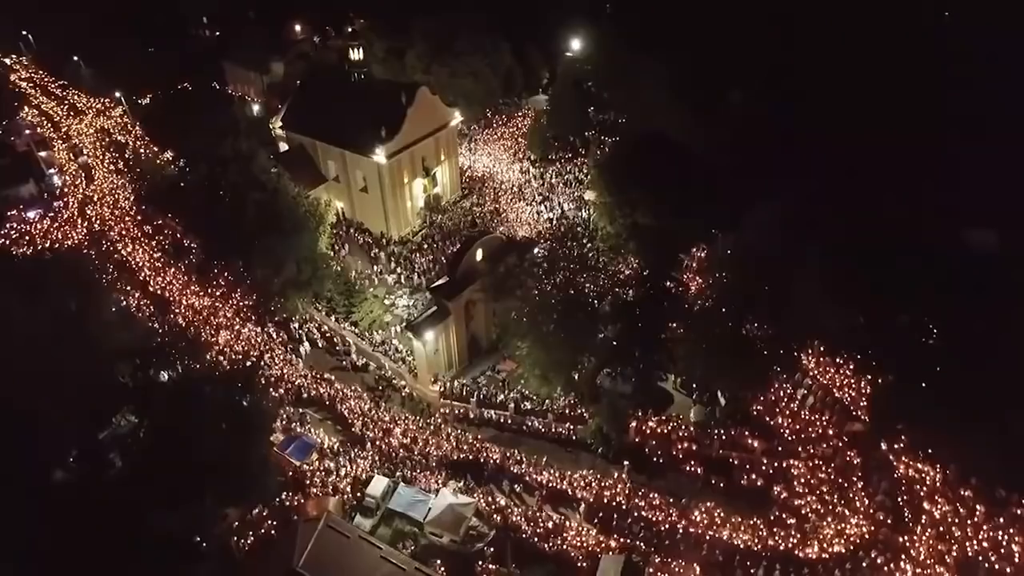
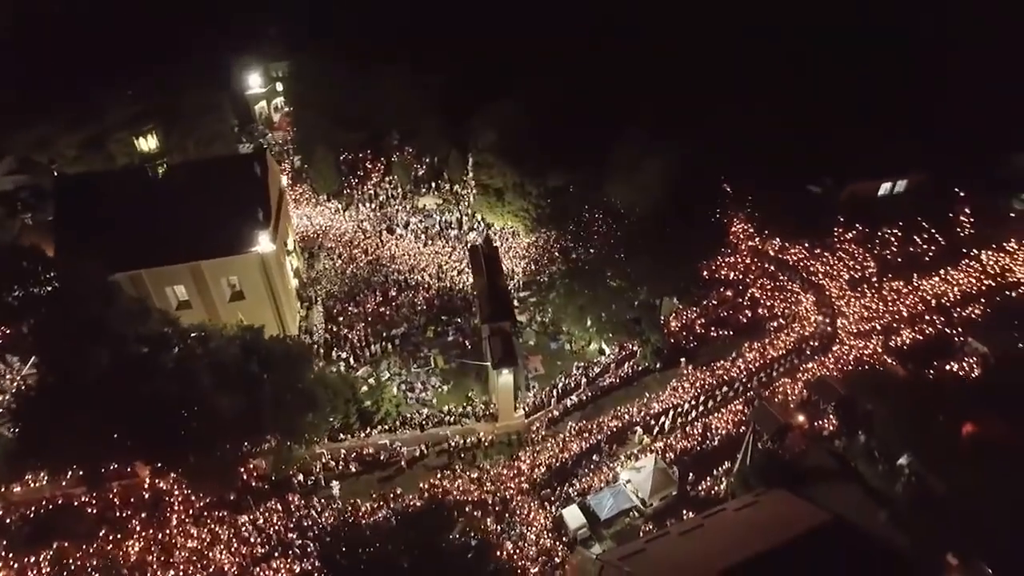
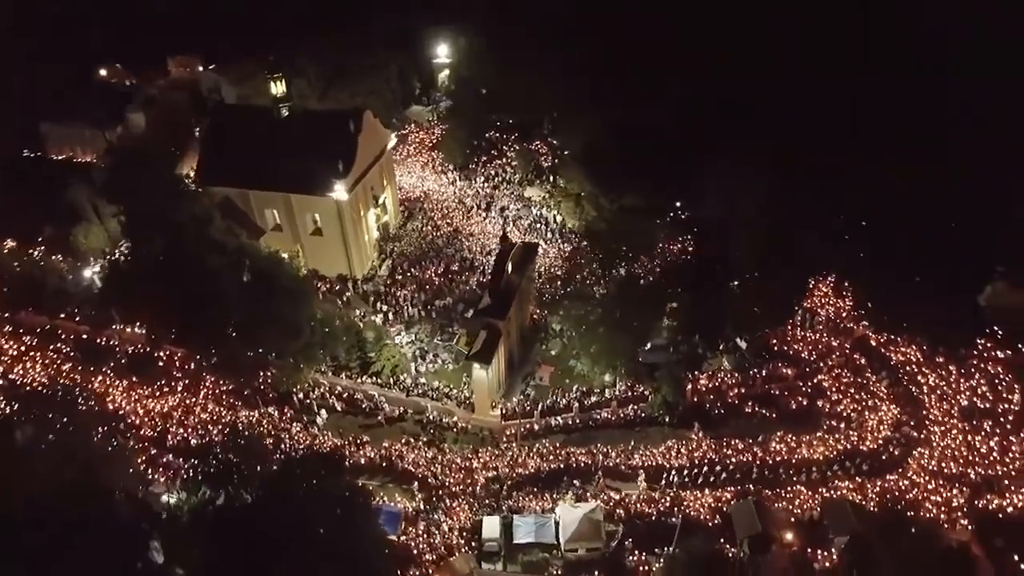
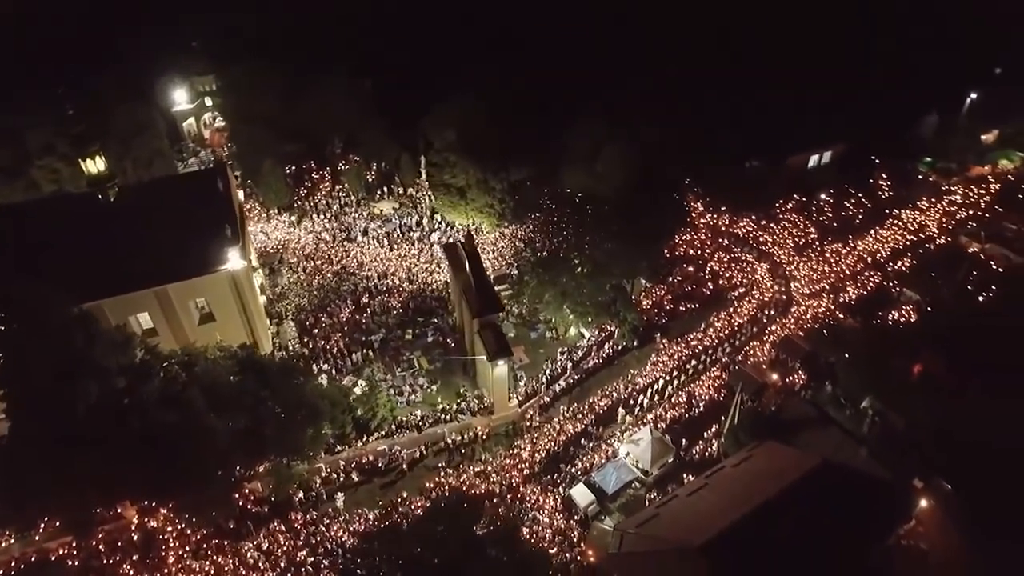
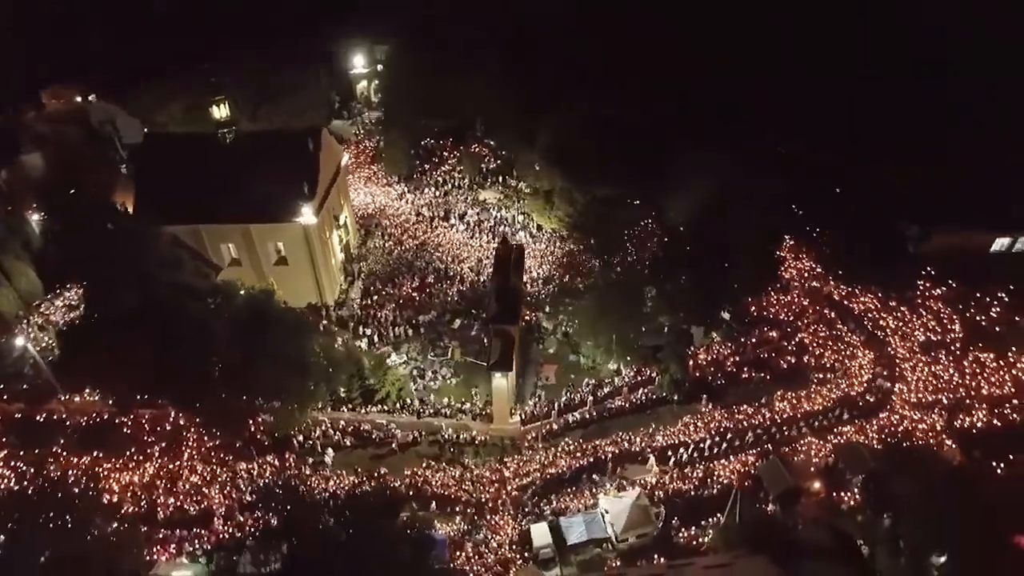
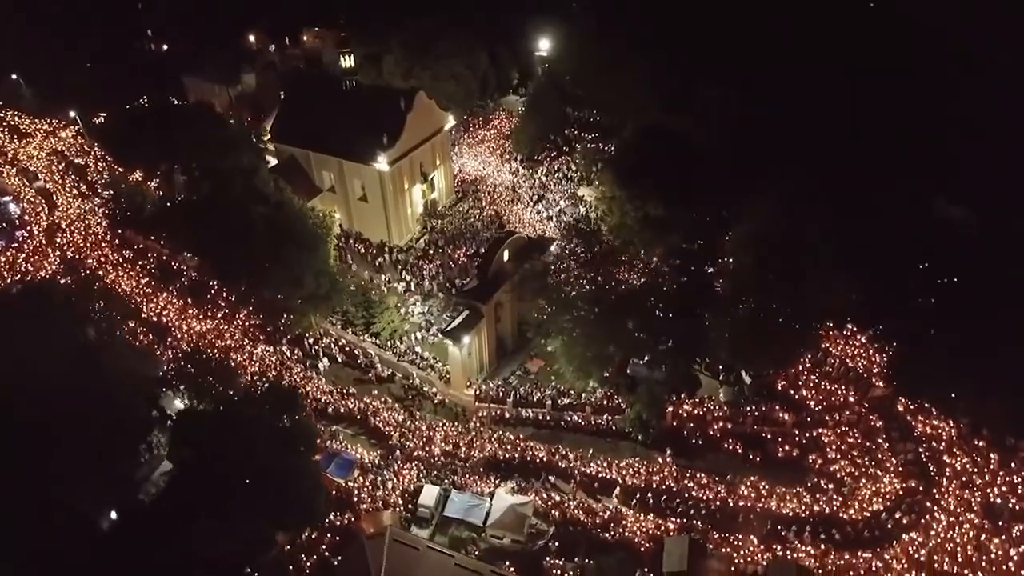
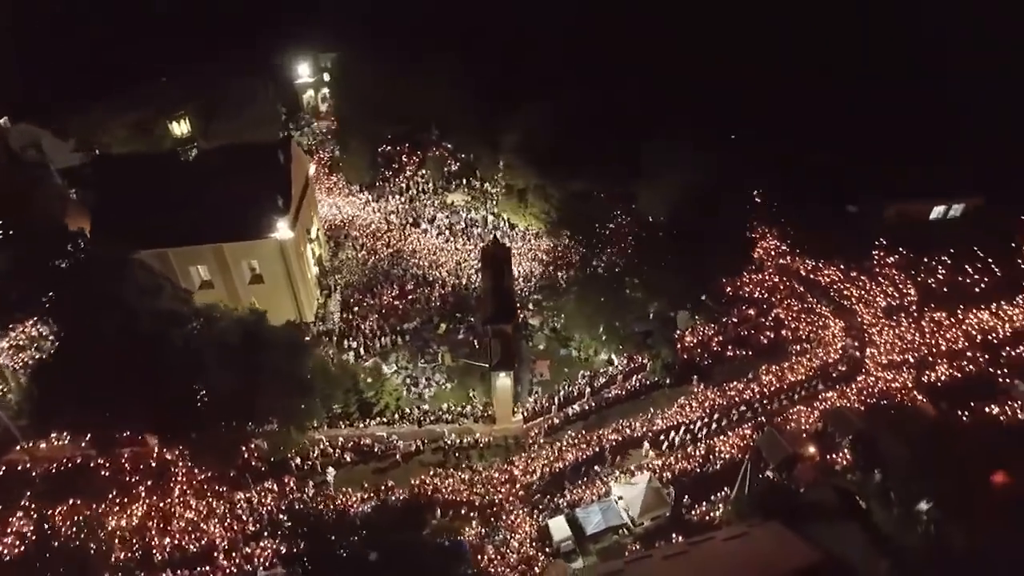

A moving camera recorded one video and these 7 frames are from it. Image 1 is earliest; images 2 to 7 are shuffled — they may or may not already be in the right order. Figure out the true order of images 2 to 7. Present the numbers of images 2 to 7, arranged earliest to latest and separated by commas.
6, 3, 5, 7, 2, 4
